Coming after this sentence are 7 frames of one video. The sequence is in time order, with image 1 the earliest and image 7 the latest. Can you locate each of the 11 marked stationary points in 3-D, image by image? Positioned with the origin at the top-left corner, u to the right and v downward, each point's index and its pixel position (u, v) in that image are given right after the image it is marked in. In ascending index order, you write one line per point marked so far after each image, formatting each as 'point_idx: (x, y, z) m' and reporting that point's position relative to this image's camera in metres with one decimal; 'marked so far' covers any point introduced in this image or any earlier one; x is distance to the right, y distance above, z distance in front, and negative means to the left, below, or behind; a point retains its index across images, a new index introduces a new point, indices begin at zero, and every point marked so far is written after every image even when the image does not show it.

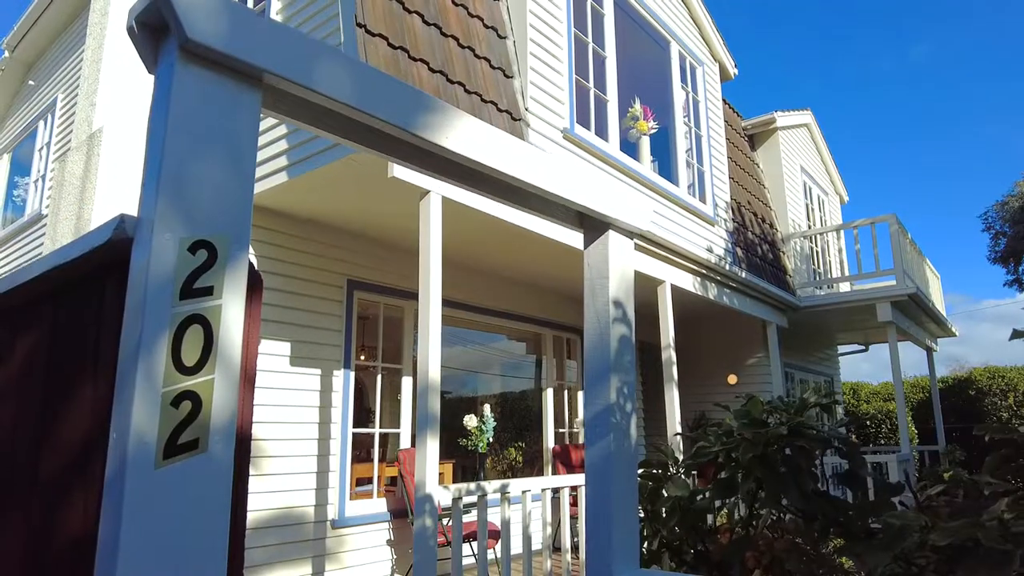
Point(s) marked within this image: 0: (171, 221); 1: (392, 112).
0: (-0.5, +0.1, +0.9) m
1: (-0.2, +0.3, +1.2) m
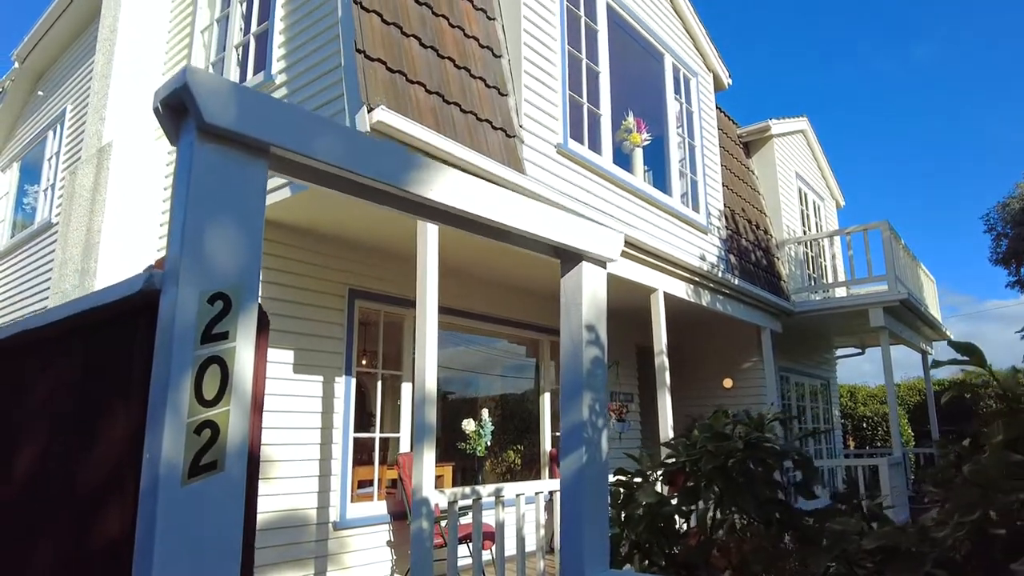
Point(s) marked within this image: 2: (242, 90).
0: (-0.5, 0.0, +1.1) m
1: (-0.3, +0.2, +1.4) m
2: (-0.4, +0.3, +1.1) m
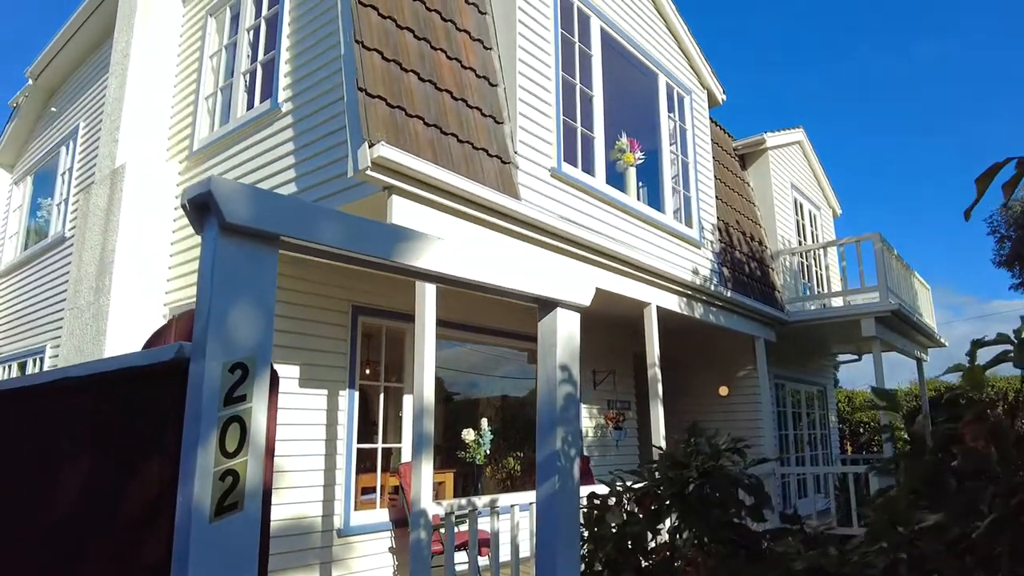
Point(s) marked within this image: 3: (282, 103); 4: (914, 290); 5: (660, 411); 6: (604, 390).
0: (-0.6, -0.1, +1.3) m
1: (-0.3, +0.1, +1.6) m
2: (-0.5, +0.2, +1.4) m
3: (-1.7, +1.4, +5.1) m
4: (+6.2, 0.0, +10.6) m
5: (+1.3, -1.1, +6.2) m
6: (+1.1, -1.3, +8.6) m
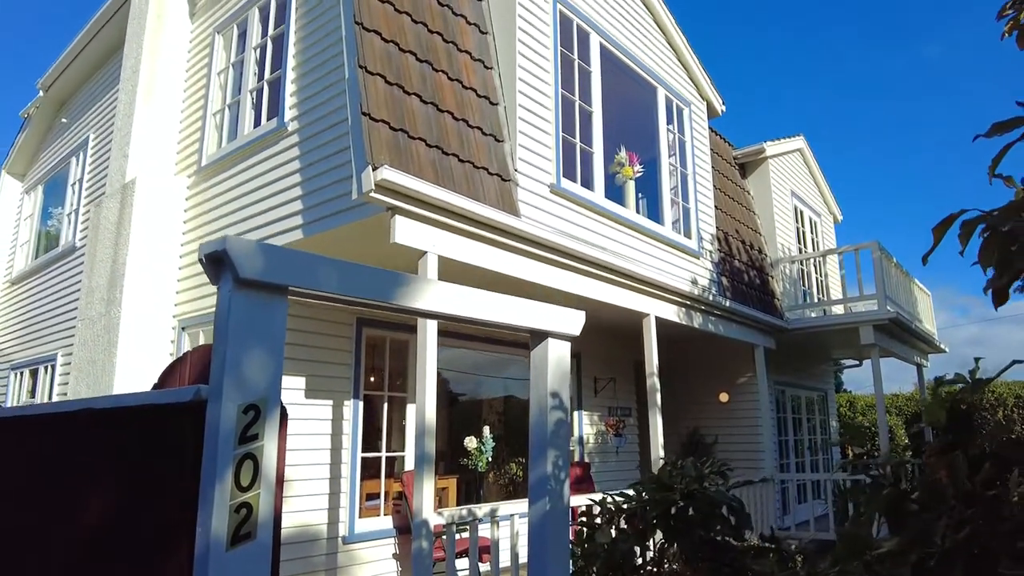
0: (-0.6, -0.2, +1.4) m
1: (-0.3, 0.0, +1.7) m
2: (-0.5, +0.1, +1.5) m
3: (-1.7, +1.3, +5.2) m
4: (+6.3, -0.1, +10.7) m
5: (+1.3, -1.2, +6.3) m
6: (+1.2, -1.4, +8.7) m
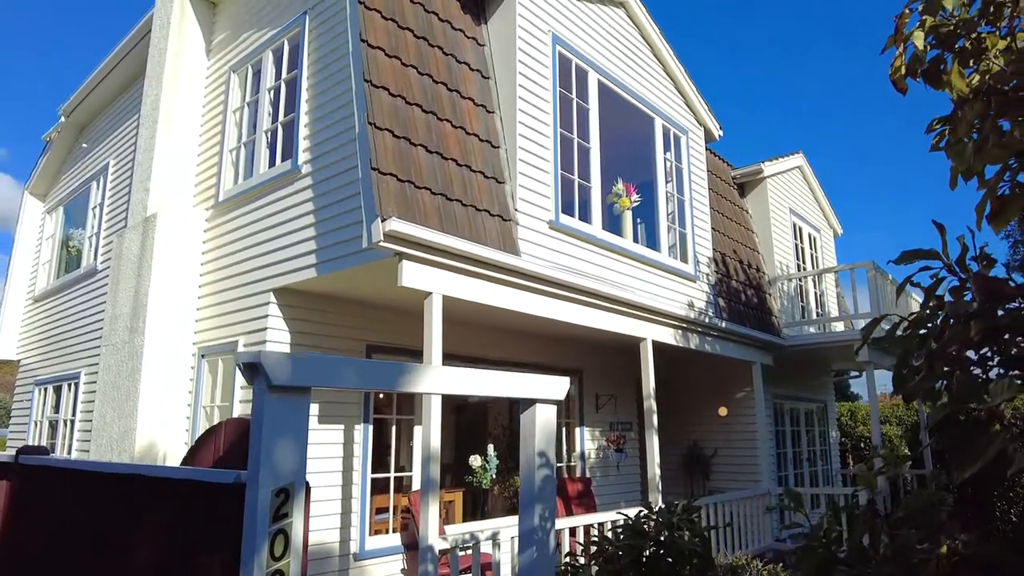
0: (-0.6, -0.5, +1.7) m
1: (-0.4, -0.3, +2.0) m
2: (-0.6, -0.2, +1.8) m
3: (-1.7, +1.0, +5.6) m
4: (+6.3, -0.4, +10.9) m
5: (+1.4, -1.5, +6.6) m
6: (+1.2, -1.6, +9.0) m
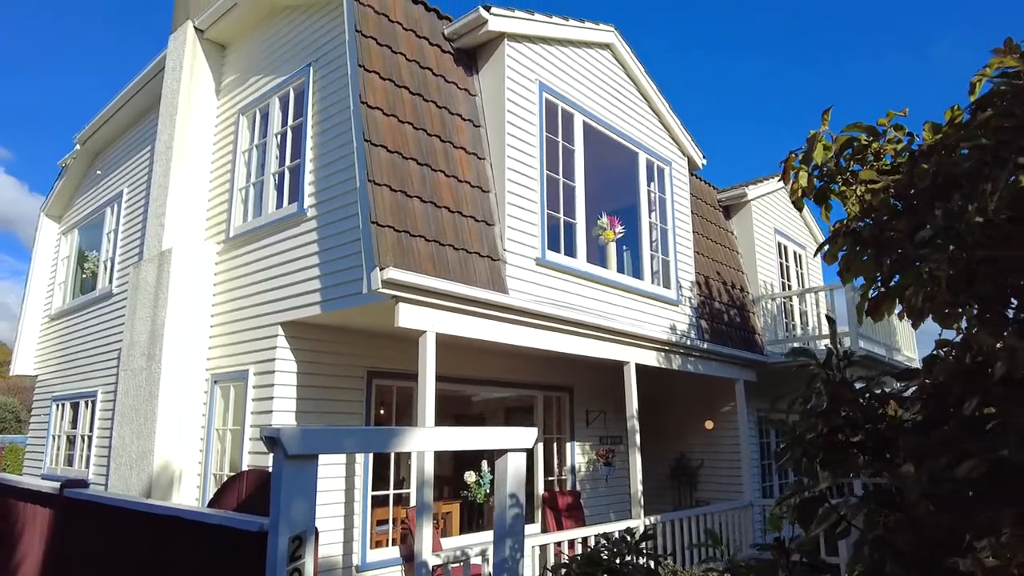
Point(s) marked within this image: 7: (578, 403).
0: (-0.7, -0.8, +2.2) m
1: (-0.5, -0.6, +2.5) m
2: (-0.7, -0.5, +2.3) m
3: (-1.8, +0.7, +6.0) m
4: (+6.3, -0.7, +11.4) m
5: (+1.3, -1.8, +7.1) m
6: (+1.1, -1.9, +9.4) m
7: (+0.9, -1.5, +9.2) m
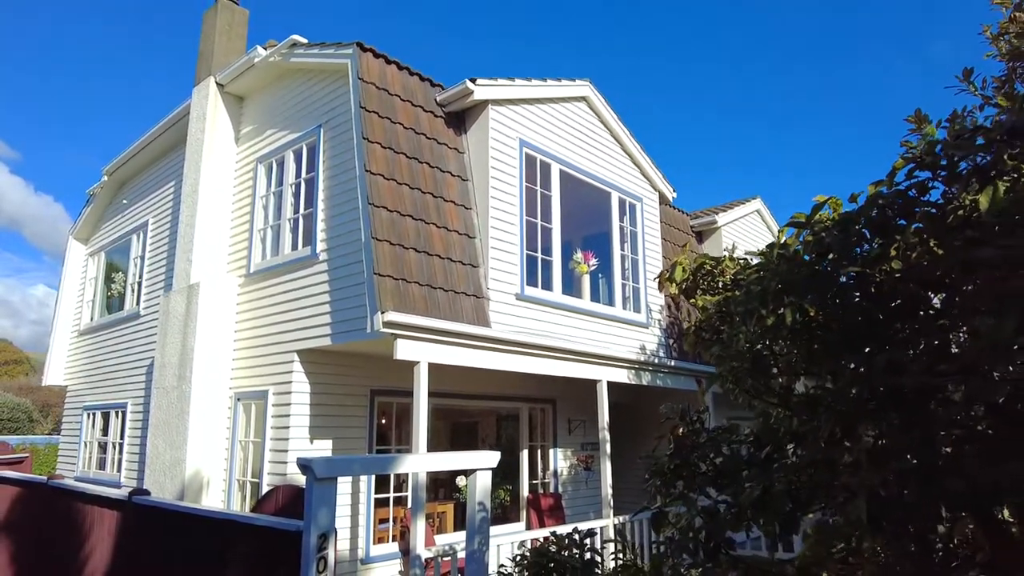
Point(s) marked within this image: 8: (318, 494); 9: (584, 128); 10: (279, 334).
0: (-0.9, -1.1, +3.2) m
1: (-0.7, -0.9, +3.5) m
2: (-0.9, -0.8, +3.3) m
3: (-2.0, +0.4, +7.0) m
4: (+6.1, -1.0, +12.4) m
5: (+1.1, -2.1, +8.1) m
6: (+1.0, -2.3, +10.4) m
7: (+0.7, -1.9, +10.2) m
8: (-0.9, -1.0, +3.2) m
9: (+0.9, +2.0, +8.8) m
10: (-2.5, -0.5, +7.3) m
